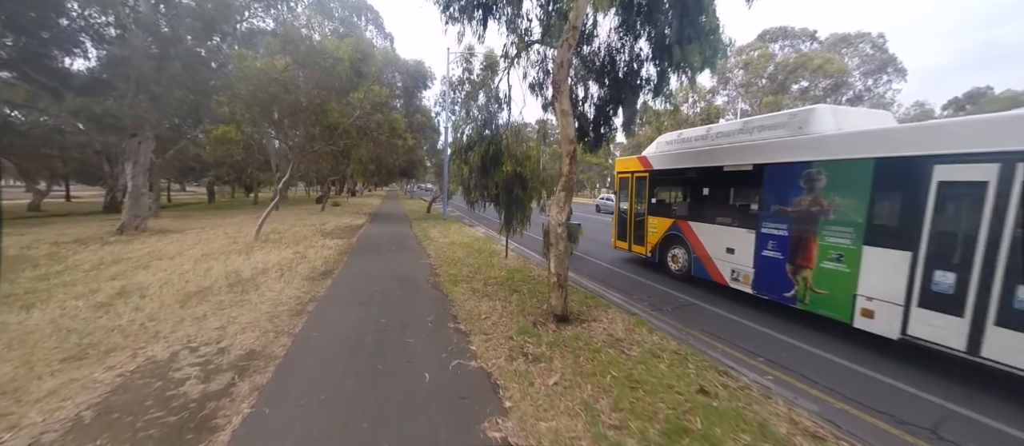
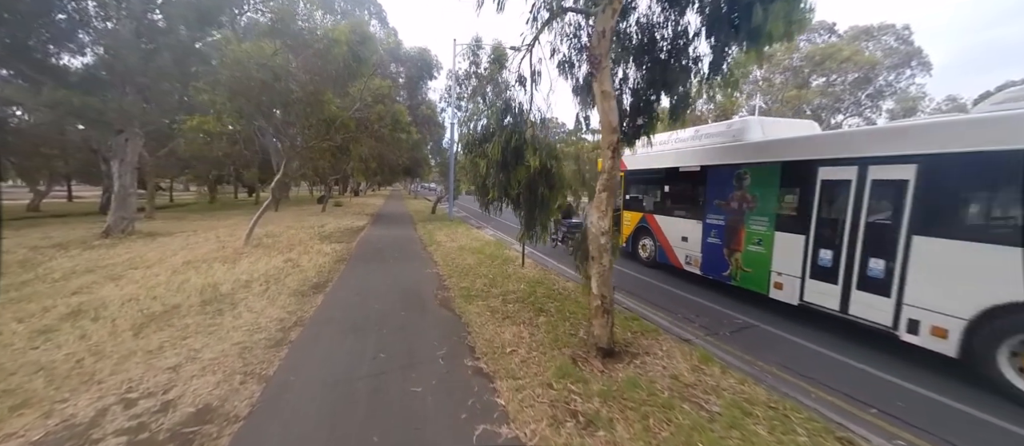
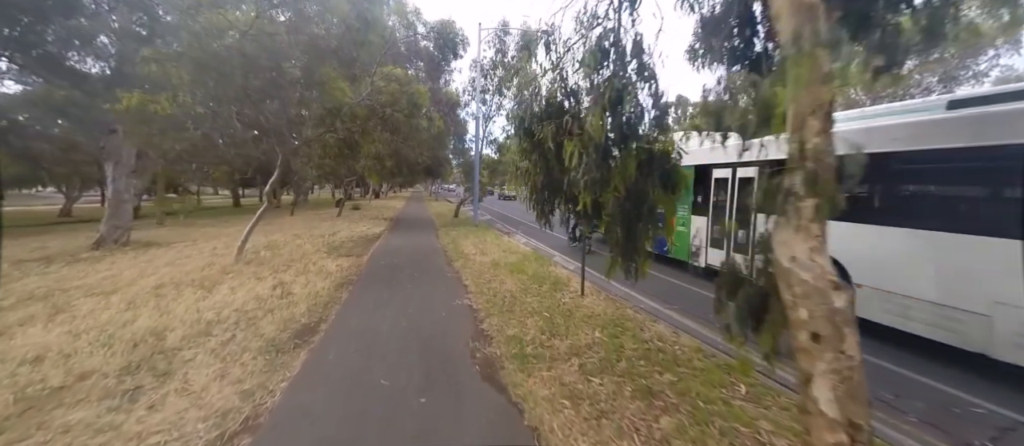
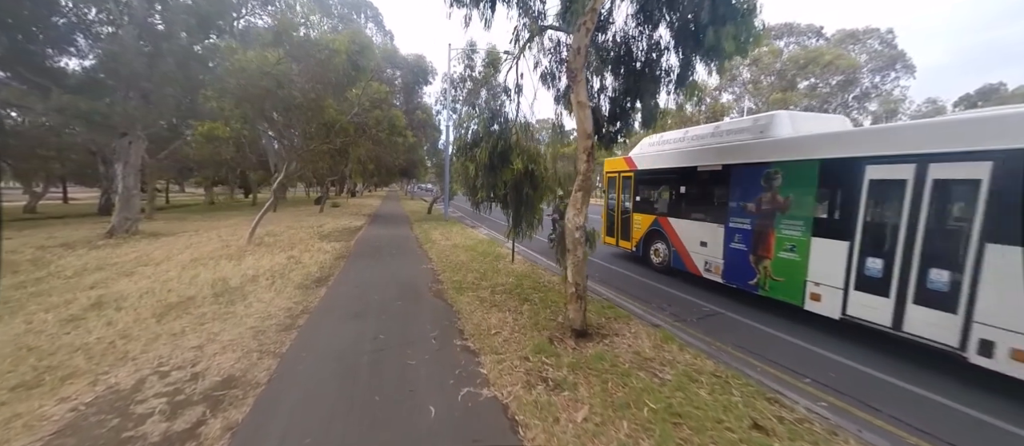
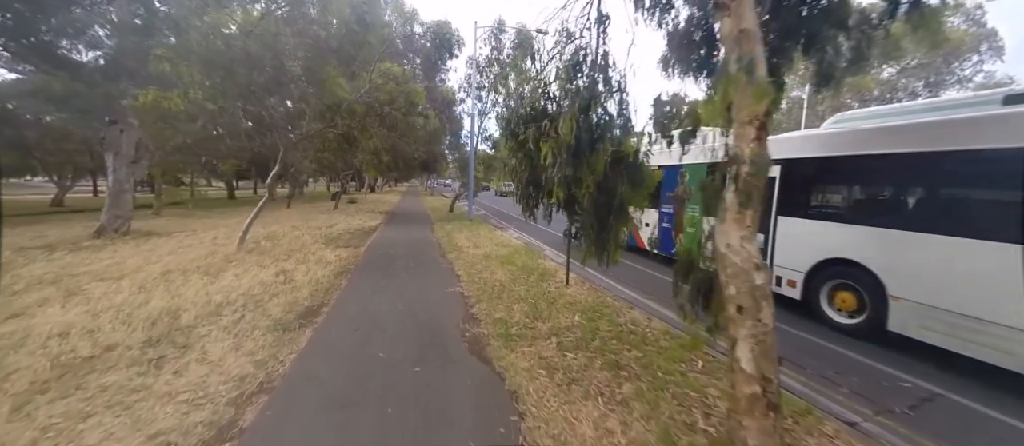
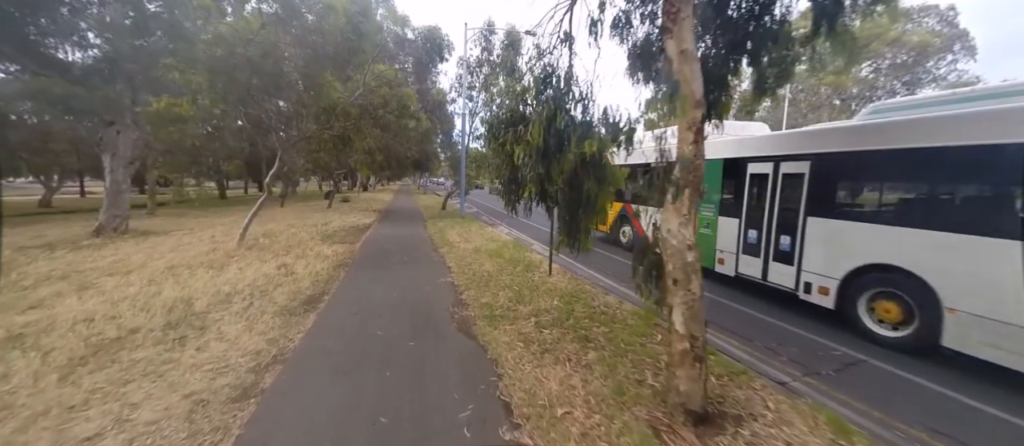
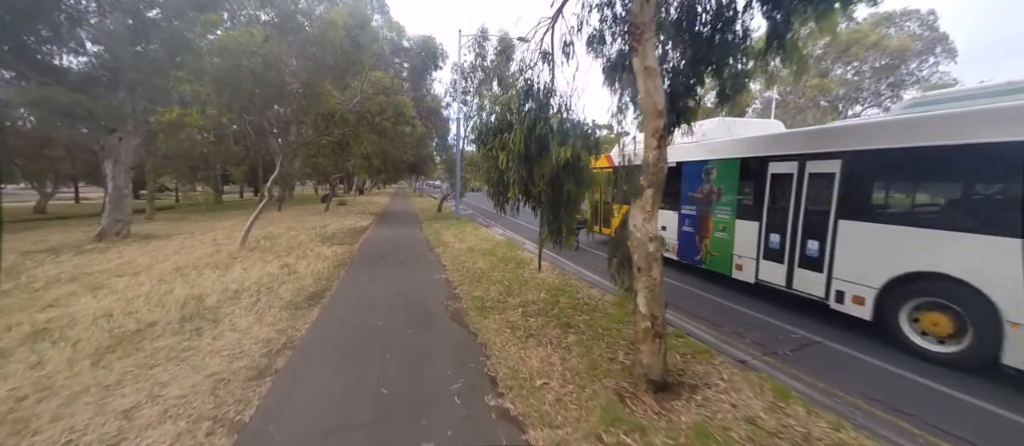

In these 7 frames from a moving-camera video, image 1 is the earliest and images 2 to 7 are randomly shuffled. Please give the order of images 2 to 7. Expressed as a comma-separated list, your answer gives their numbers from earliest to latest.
4, 2, 7, 6, 5, 3
